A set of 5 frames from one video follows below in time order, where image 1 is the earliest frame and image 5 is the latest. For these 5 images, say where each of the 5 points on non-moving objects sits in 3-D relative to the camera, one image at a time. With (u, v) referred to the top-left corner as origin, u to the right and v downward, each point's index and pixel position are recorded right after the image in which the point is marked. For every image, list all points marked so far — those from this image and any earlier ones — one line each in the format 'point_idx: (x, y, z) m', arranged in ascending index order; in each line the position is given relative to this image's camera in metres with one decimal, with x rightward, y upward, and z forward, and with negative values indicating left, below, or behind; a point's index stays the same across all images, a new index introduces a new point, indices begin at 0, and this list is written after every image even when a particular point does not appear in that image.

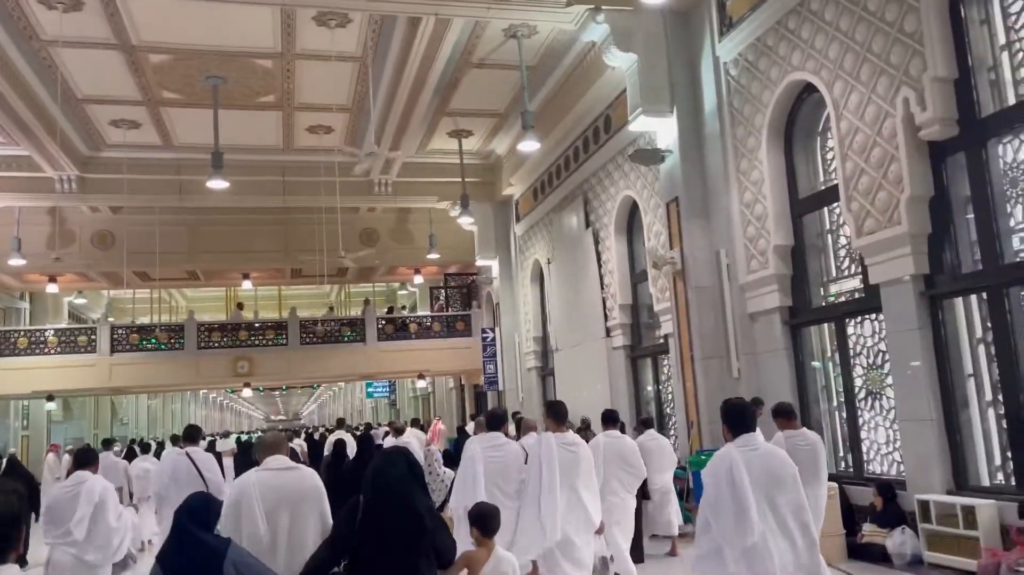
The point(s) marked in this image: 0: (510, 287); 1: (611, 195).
0: (0.0, 0.0, +16.0) m
1: (+1.4, +1.3, +11.1) m
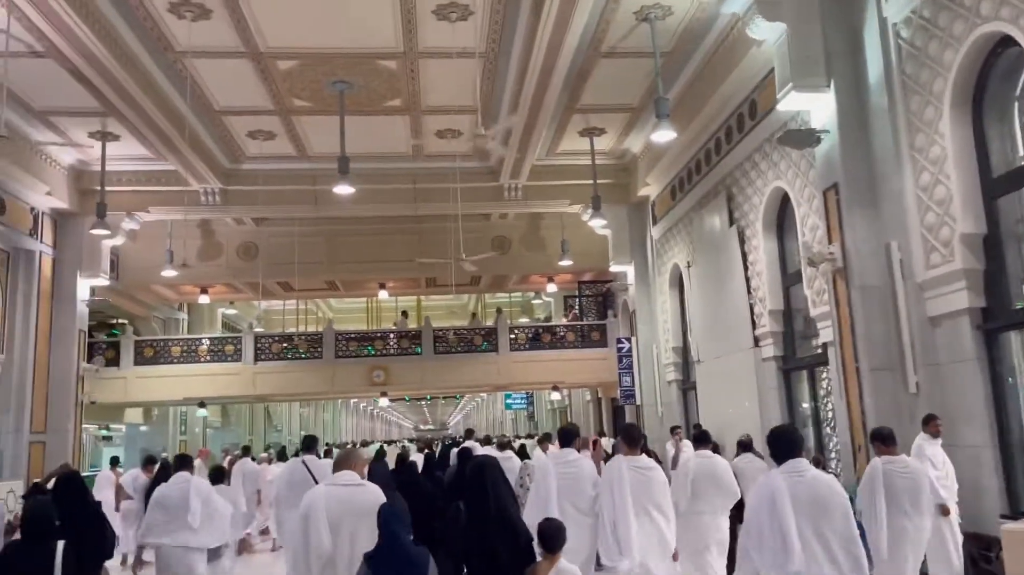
0: (+2.5, -0.1, +15.0) m
1: (+3.1, +1.2, +10.0) m
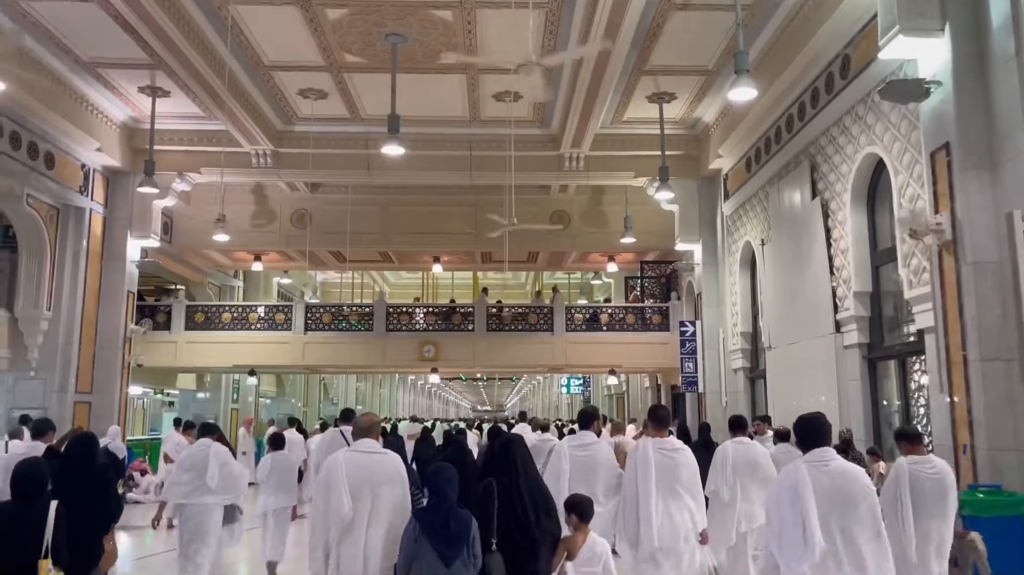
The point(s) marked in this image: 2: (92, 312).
0: (+3.6, +0.2, +14.0) m
1: (+3.7, +1.5, +8.9) m
2: (-7.1, -0.4, +13.6) m
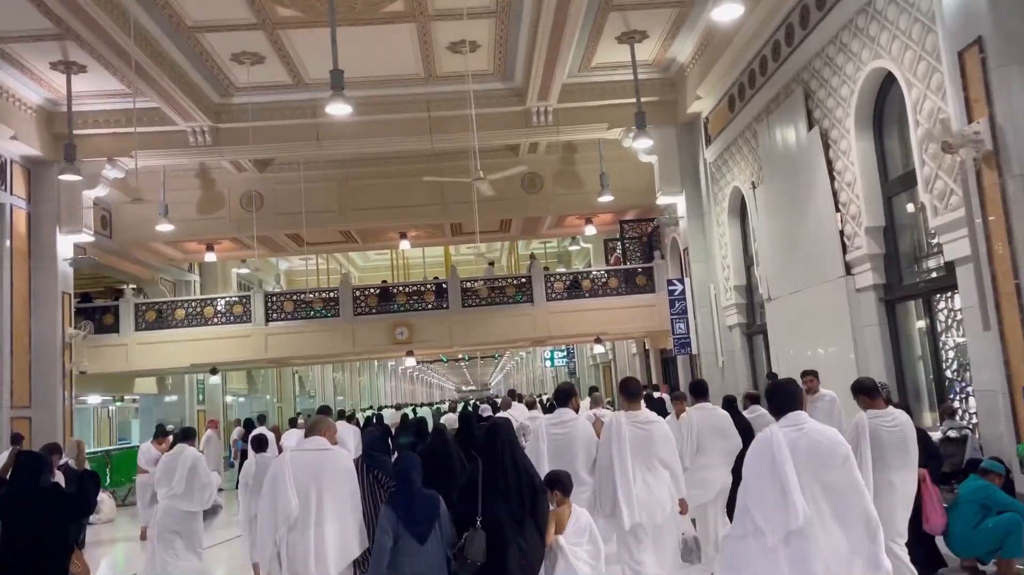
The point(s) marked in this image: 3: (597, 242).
0: (+3.1, +1.0, +13.0) m
1: (+3.3, +2.1, +7.9) m
2: (-7.5, -0.5, +12.3) m
3: (+2.1, +1.1, +20.0) m
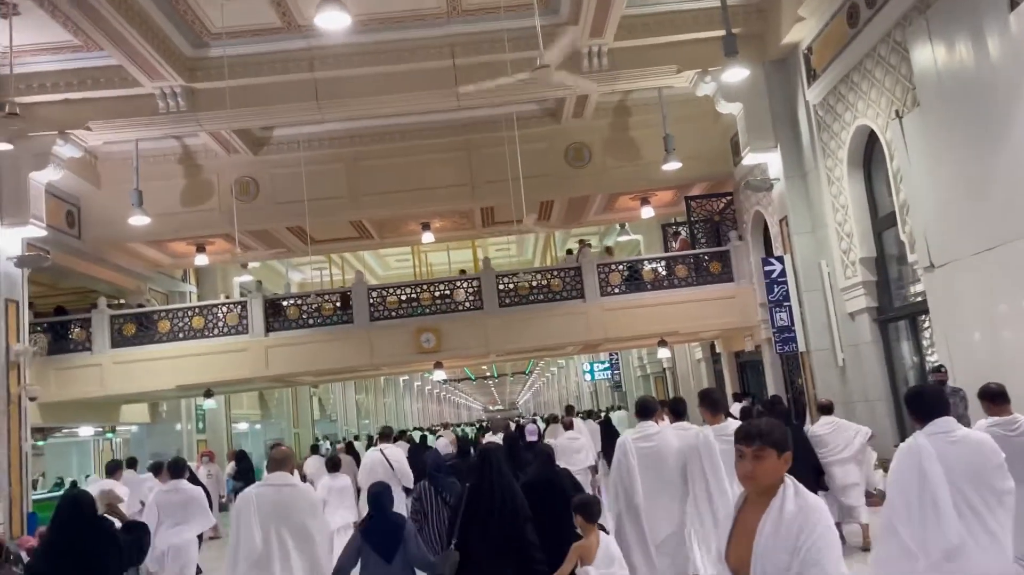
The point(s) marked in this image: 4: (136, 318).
0: (+3.7, +1.2, +10.2) m
1: (+3.8, +2.5, +5.2) m
2: (-6.8, -0.6, +9.8) m
3: (+3.0, +1.2, +17.3) m
4: (-6.2, -0.5, +13.3) m
